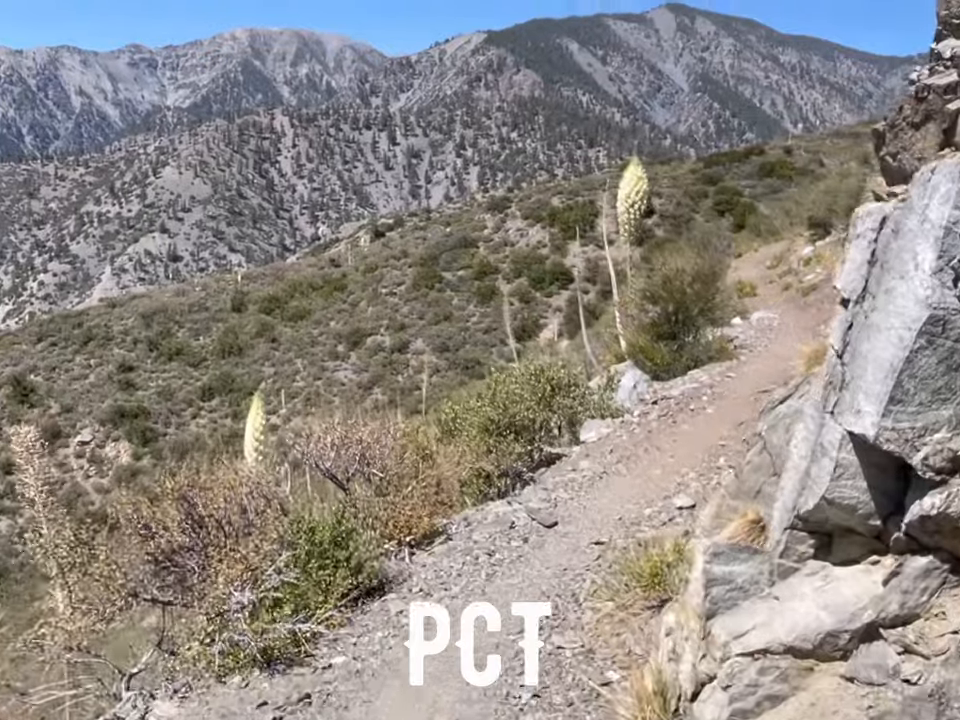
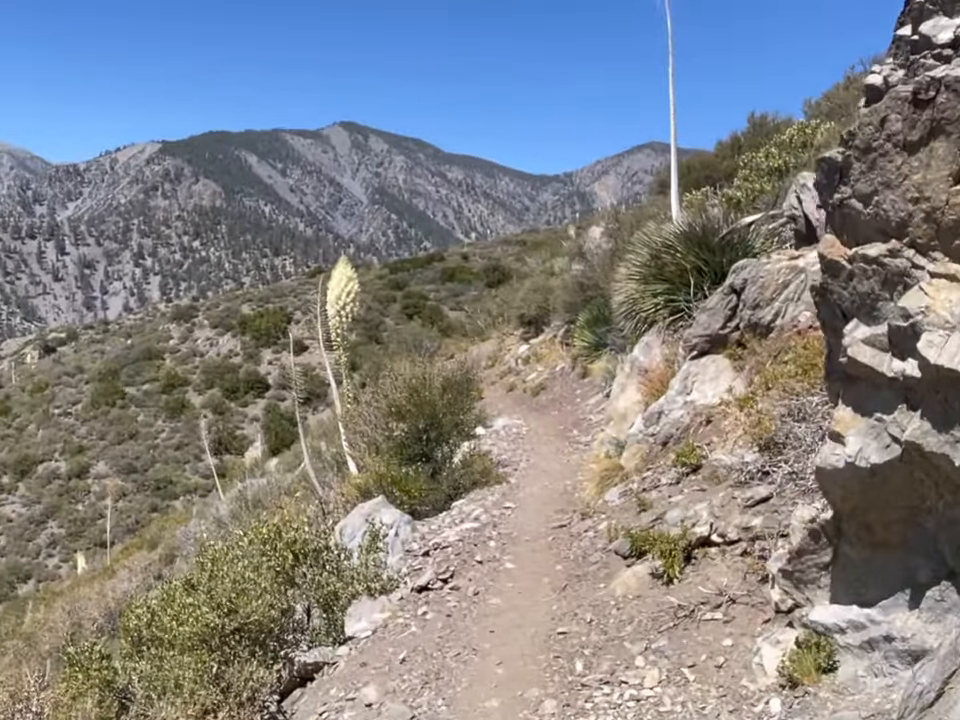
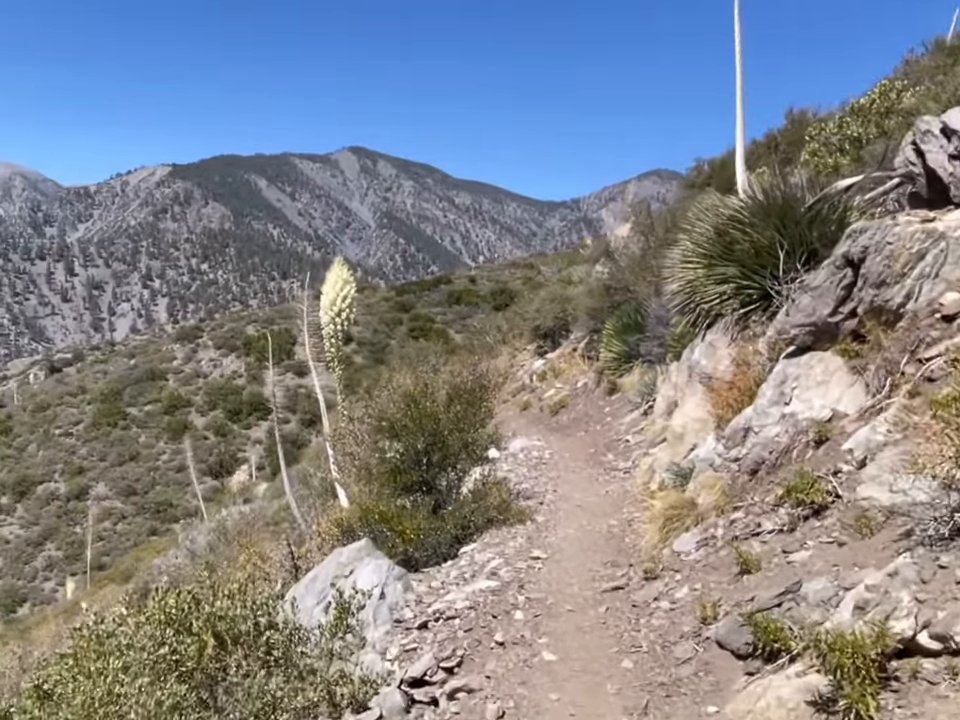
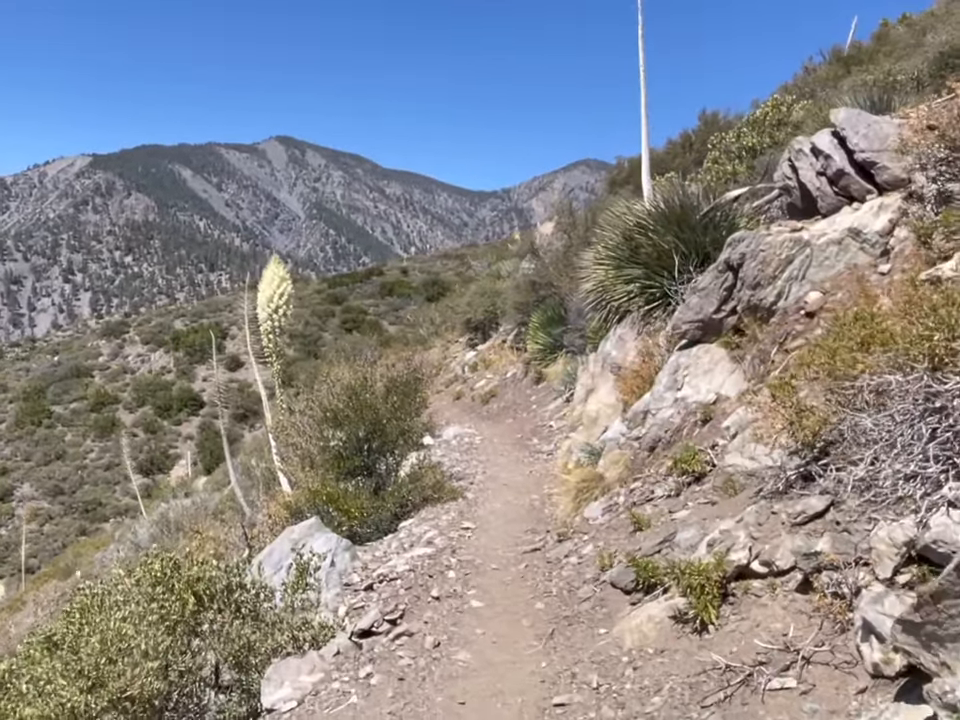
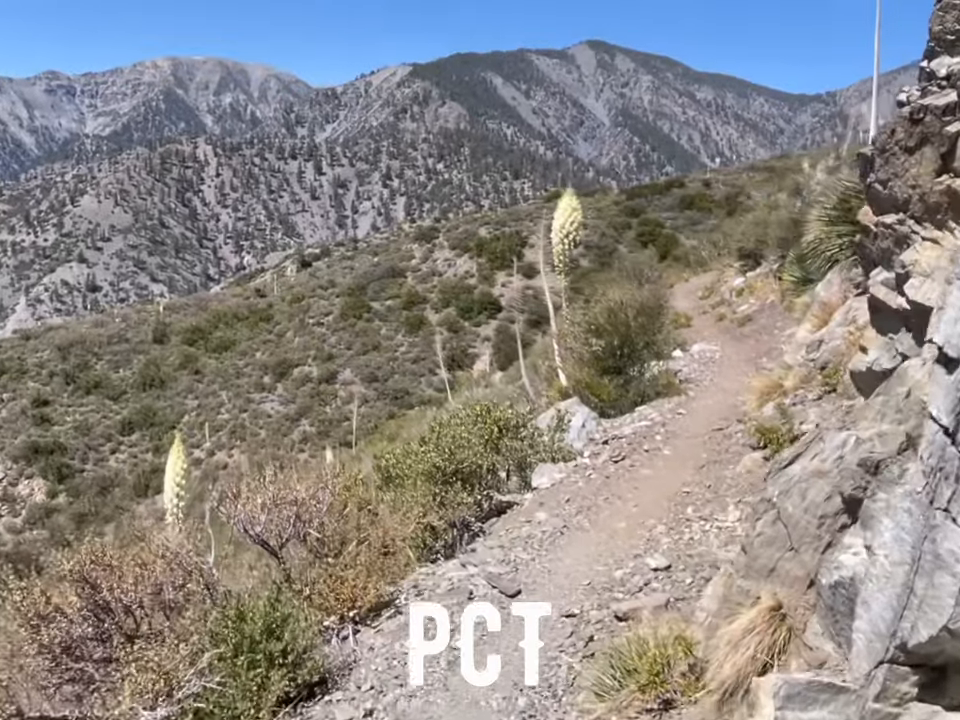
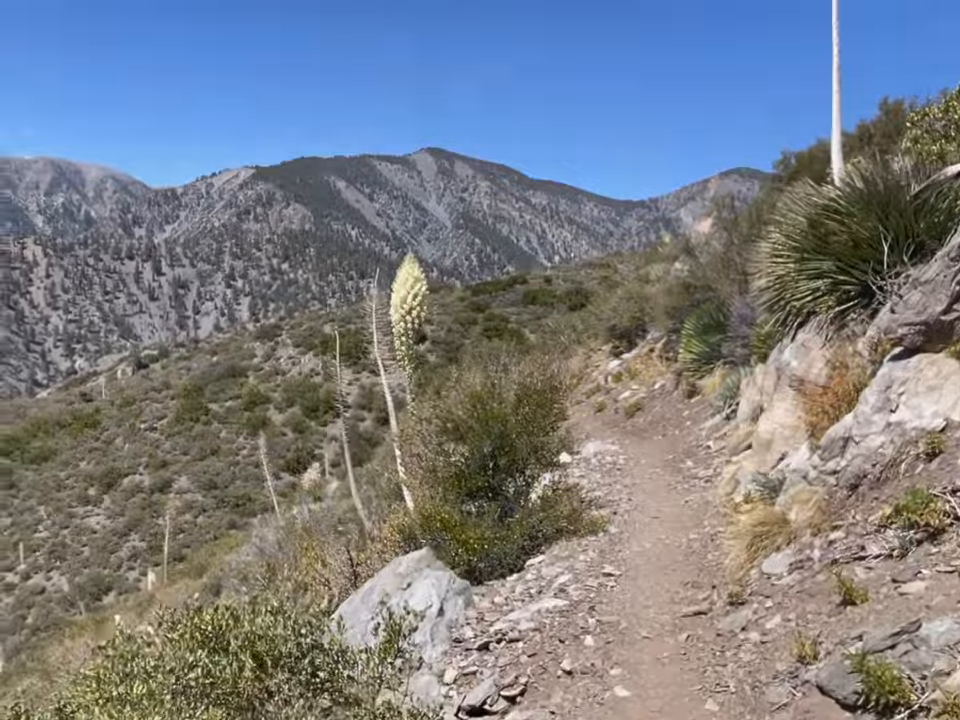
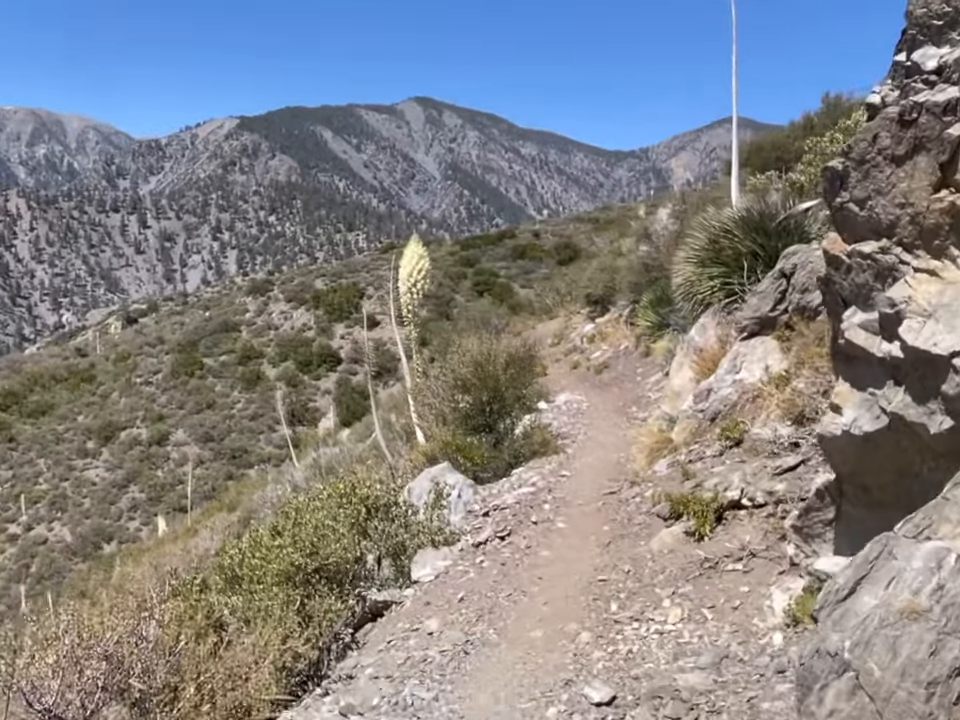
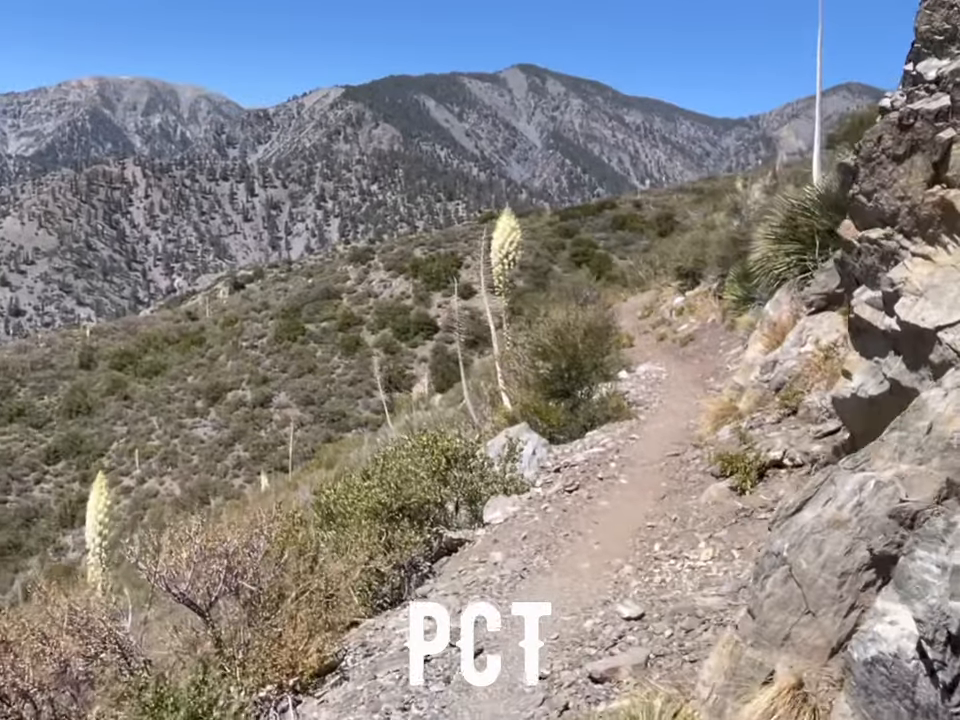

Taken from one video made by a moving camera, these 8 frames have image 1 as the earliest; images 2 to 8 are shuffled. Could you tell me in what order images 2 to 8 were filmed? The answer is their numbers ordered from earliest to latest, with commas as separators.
5, 8, 7, 2, 4, 3, 6
